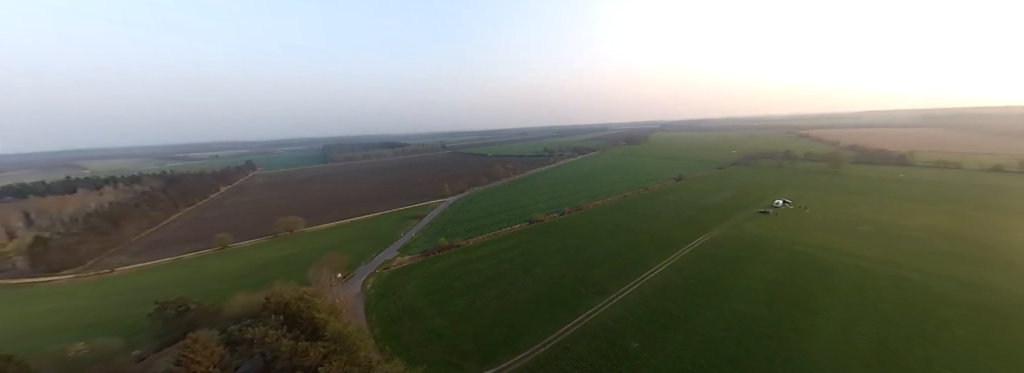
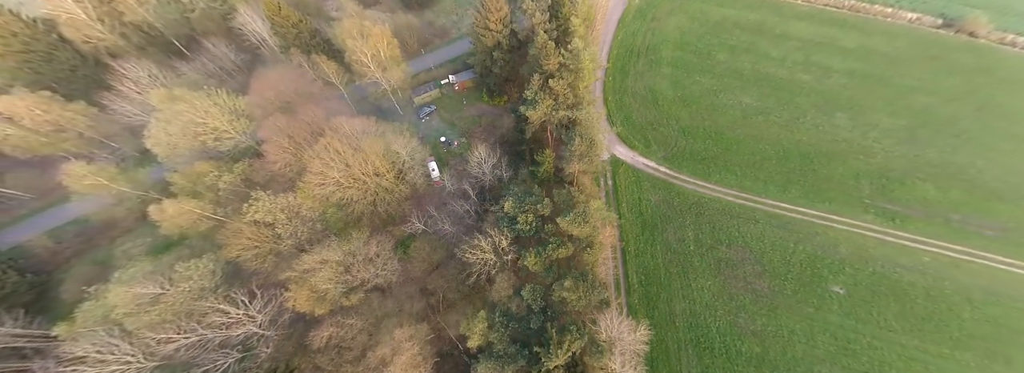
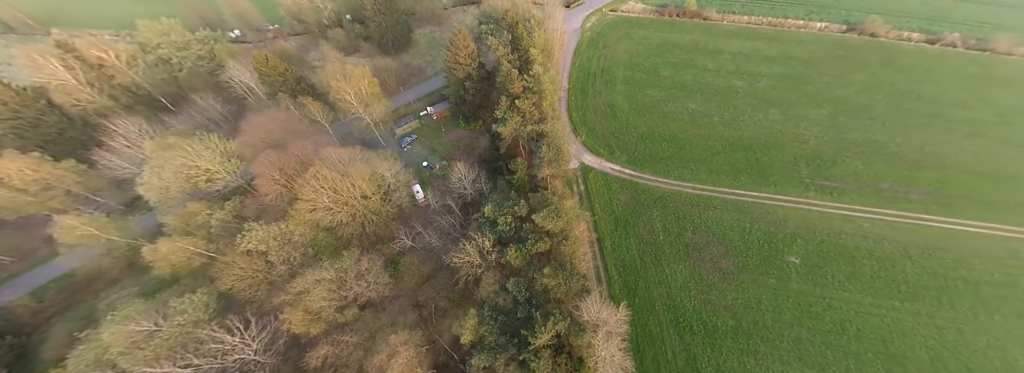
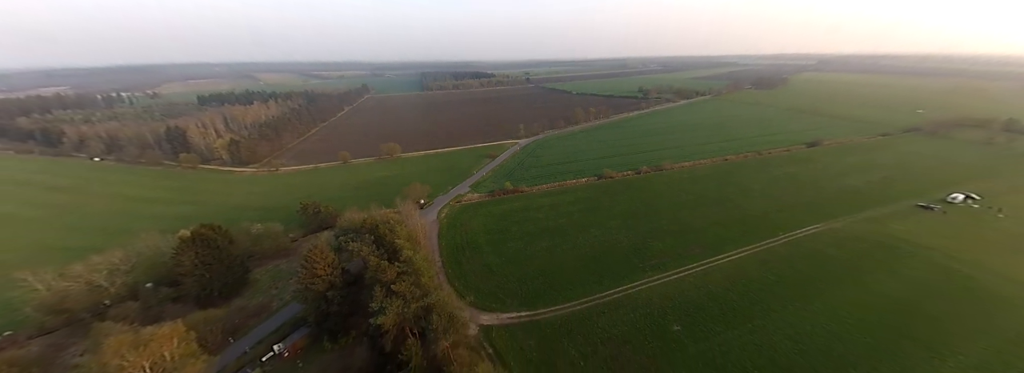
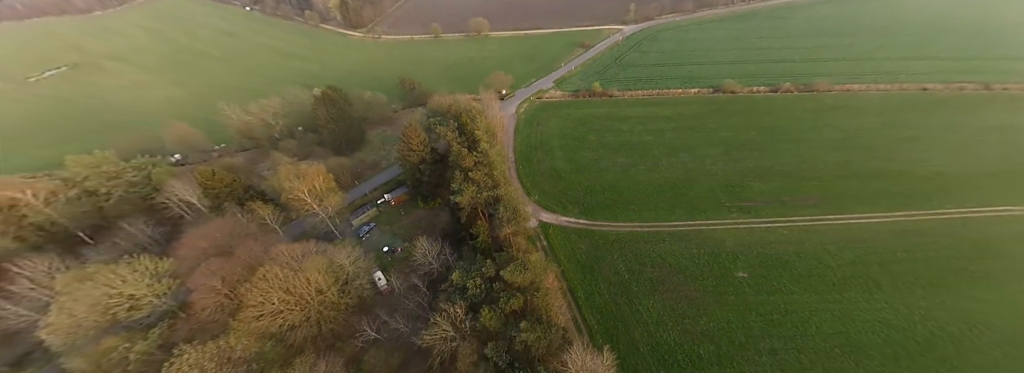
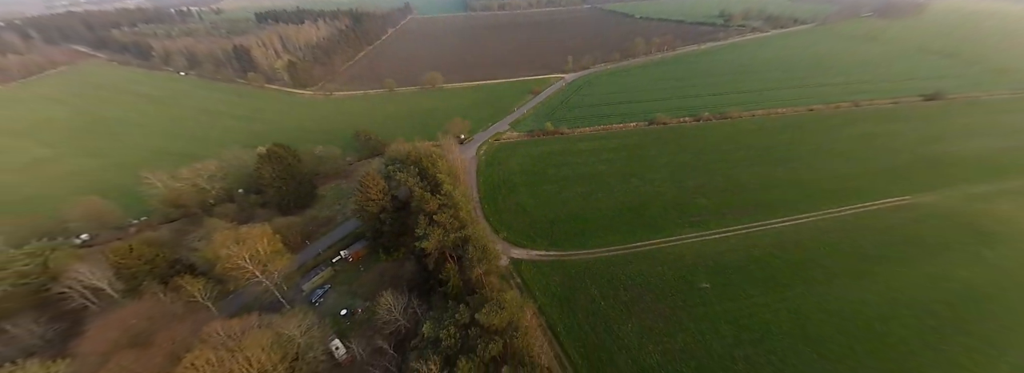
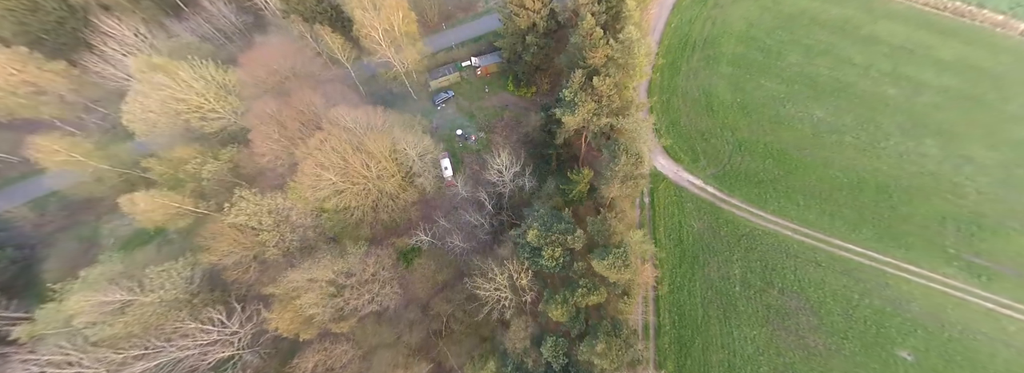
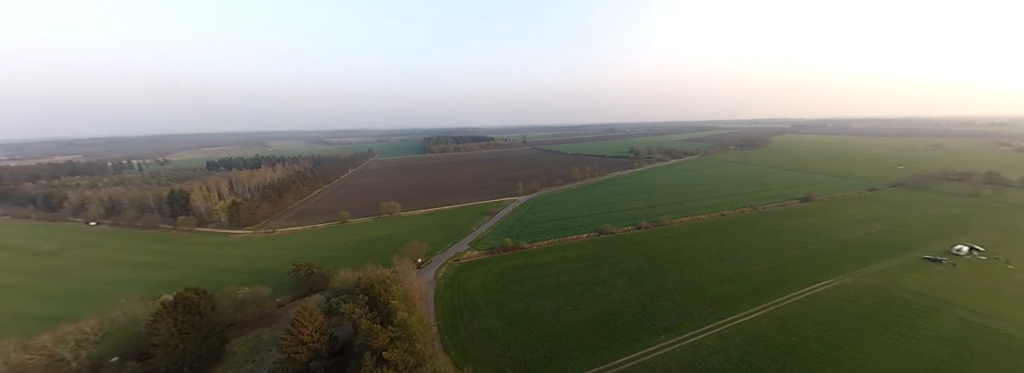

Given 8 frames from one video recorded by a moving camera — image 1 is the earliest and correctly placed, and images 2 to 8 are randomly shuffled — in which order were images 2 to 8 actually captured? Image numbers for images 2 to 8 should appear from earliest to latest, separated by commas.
8, 4, 6, 5, 3, 2, 7
